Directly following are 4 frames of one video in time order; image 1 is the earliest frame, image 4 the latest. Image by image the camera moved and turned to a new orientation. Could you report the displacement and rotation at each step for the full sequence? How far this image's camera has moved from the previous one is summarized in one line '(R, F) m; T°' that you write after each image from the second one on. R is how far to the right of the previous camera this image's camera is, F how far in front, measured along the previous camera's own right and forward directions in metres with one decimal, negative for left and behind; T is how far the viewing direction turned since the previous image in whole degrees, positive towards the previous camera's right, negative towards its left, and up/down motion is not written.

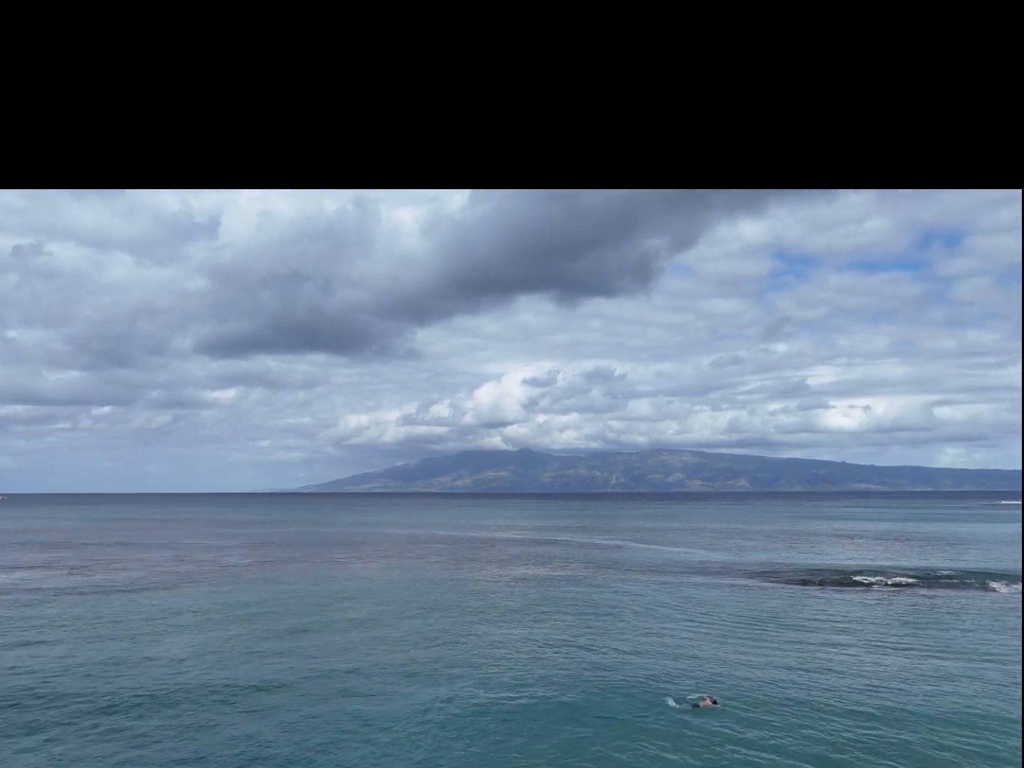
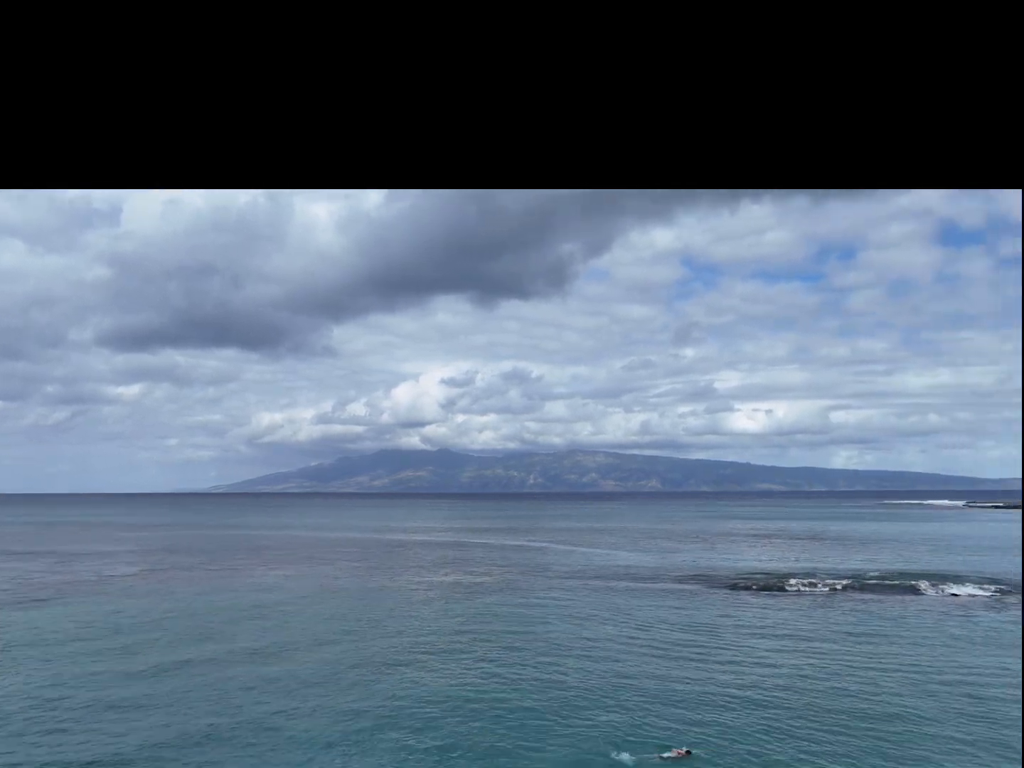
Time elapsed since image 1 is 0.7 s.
(-0.9, +1.4) m; +6°
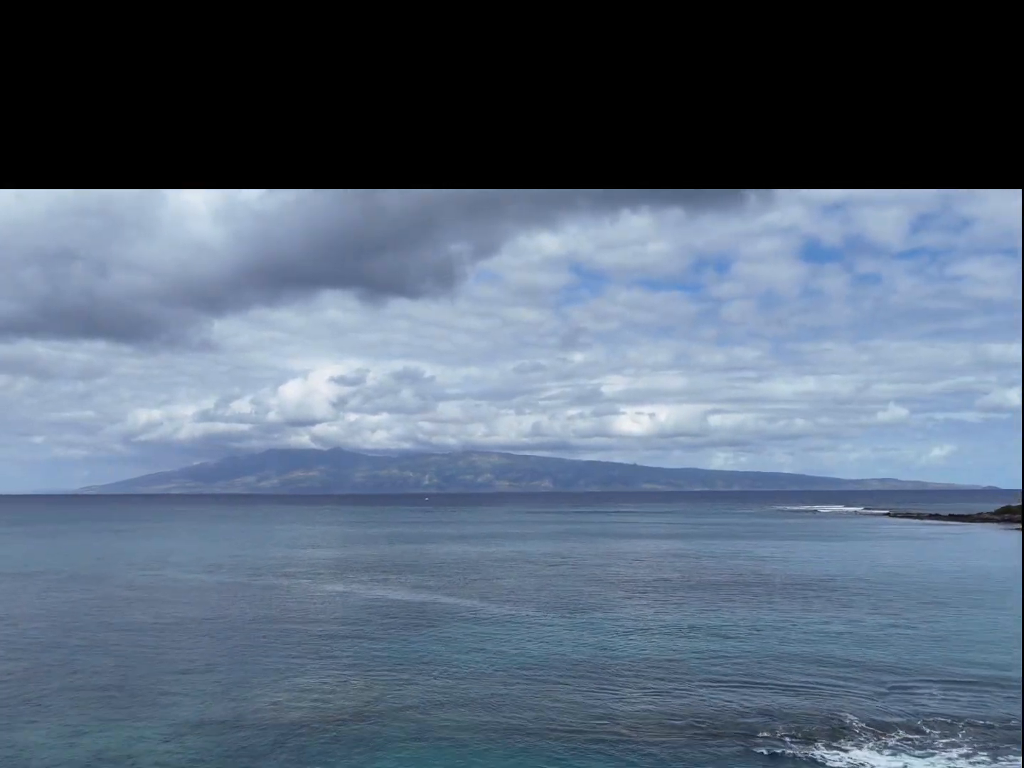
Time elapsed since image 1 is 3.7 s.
(-4.0, +5.4) m; +8°
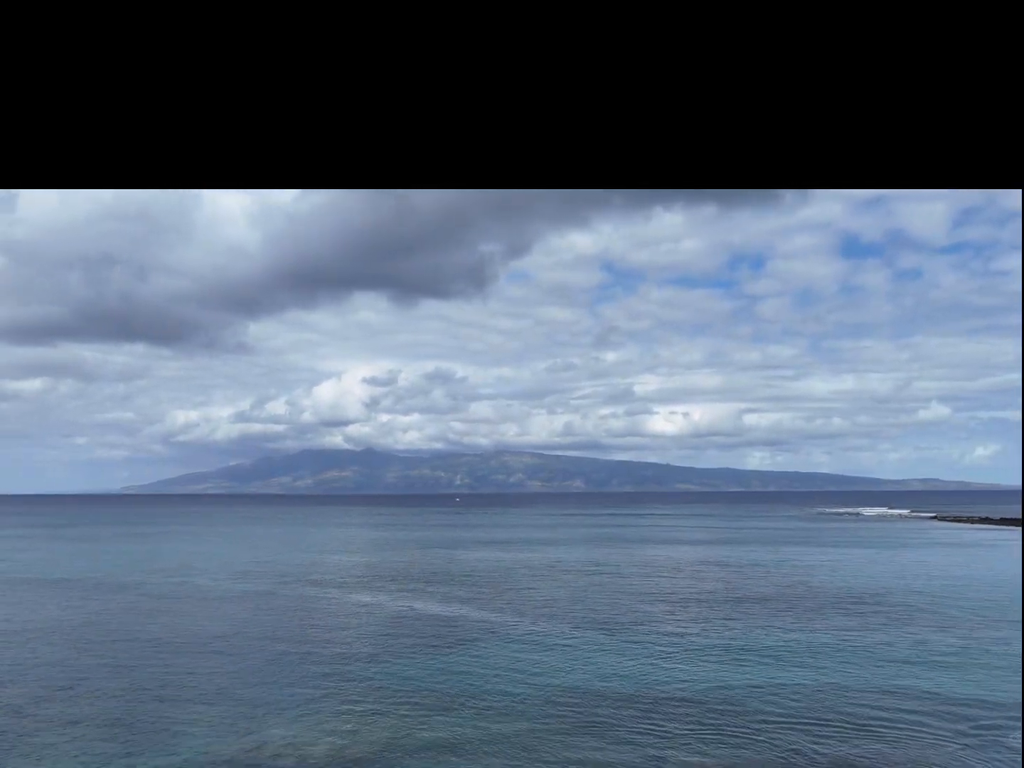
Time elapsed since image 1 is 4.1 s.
(-0.3, +9.4) m; -2°
